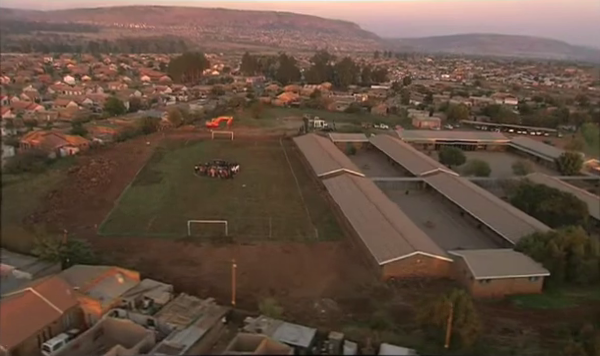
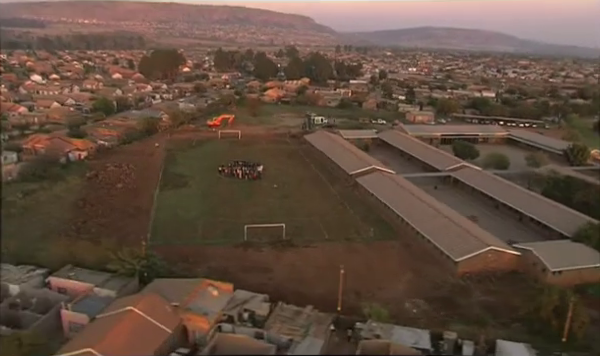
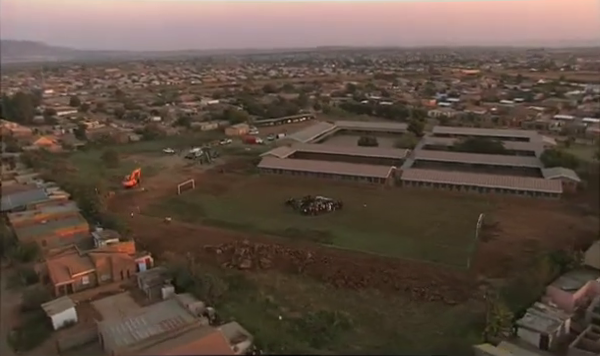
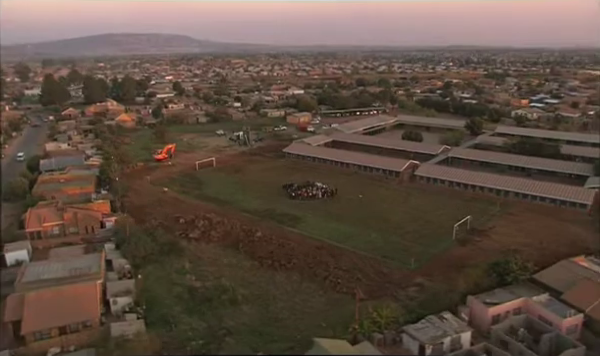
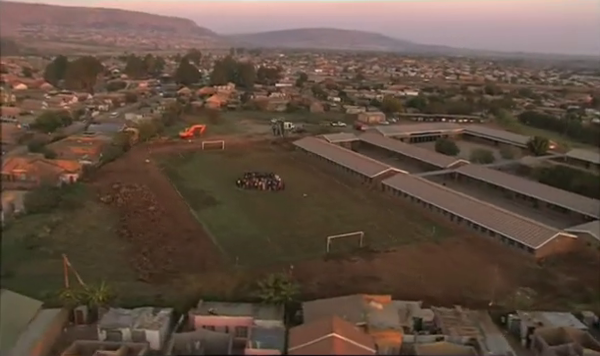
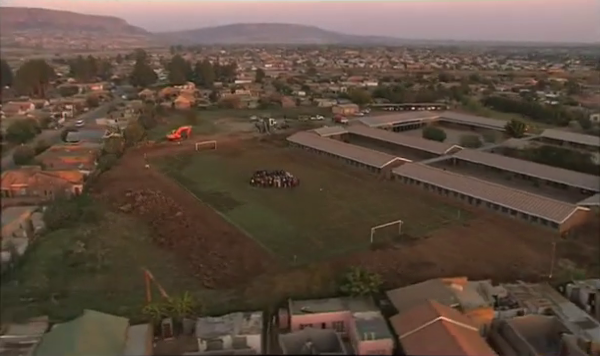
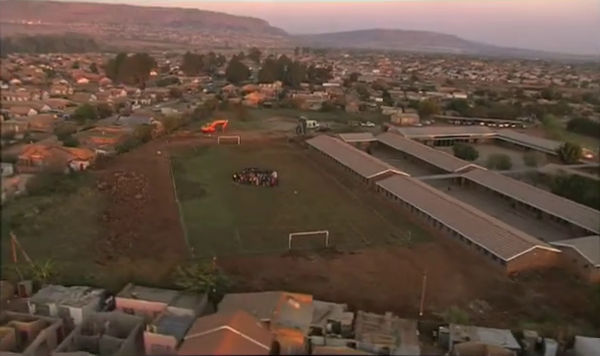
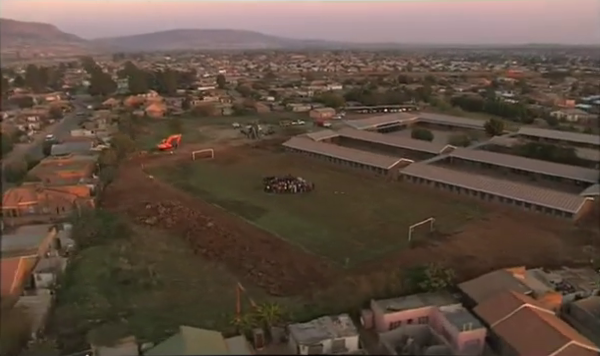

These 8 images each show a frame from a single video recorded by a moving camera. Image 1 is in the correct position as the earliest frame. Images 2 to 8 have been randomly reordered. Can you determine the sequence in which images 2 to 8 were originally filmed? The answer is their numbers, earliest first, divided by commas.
2, 7, 5, 6, 8, 4, 3
